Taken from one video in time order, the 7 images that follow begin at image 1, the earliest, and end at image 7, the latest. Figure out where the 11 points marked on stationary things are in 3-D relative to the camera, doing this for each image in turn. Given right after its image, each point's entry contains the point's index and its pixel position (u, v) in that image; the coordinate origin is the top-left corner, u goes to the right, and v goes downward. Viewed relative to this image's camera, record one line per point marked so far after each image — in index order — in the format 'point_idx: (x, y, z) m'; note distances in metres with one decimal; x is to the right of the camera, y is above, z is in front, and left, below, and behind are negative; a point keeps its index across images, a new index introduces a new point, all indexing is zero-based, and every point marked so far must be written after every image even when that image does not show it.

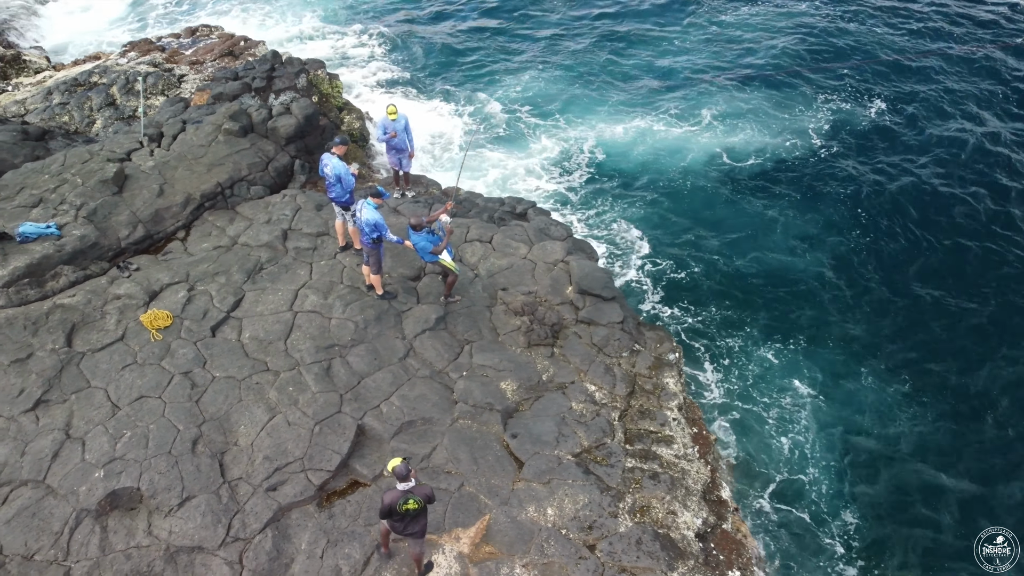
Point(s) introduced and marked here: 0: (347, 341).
0: (-3.2, -1.0, +12.2) m
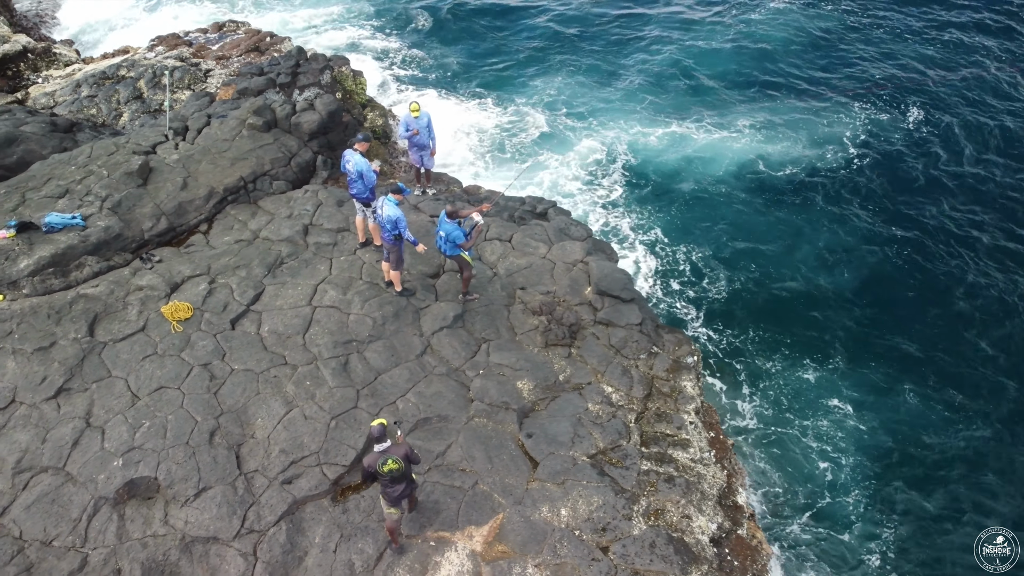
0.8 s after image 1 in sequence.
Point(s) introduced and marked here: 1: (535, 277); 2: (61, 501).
0: (-2.9, -1.0, +12.2) m
1: (+0.5, +0.2, +14.1) m
2: (-7.0, -3.3, +9.6) m
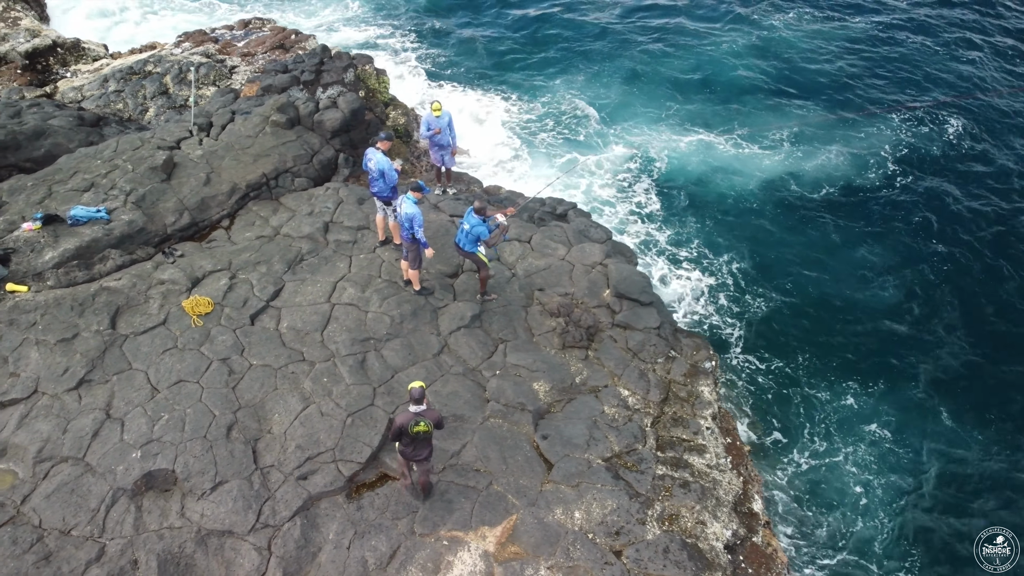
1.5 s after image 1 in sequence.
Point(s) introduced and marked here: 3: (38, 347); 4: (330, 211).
0: (-2.6, -0.9, +12.3) m
1: (+0.9, +0.2, +14.1) m
2: (-6.8, -3.2, +9.7) m
3: (-8.5, -1.1, +11.0) m
4: (-4.3, +1.8, +14.4) m
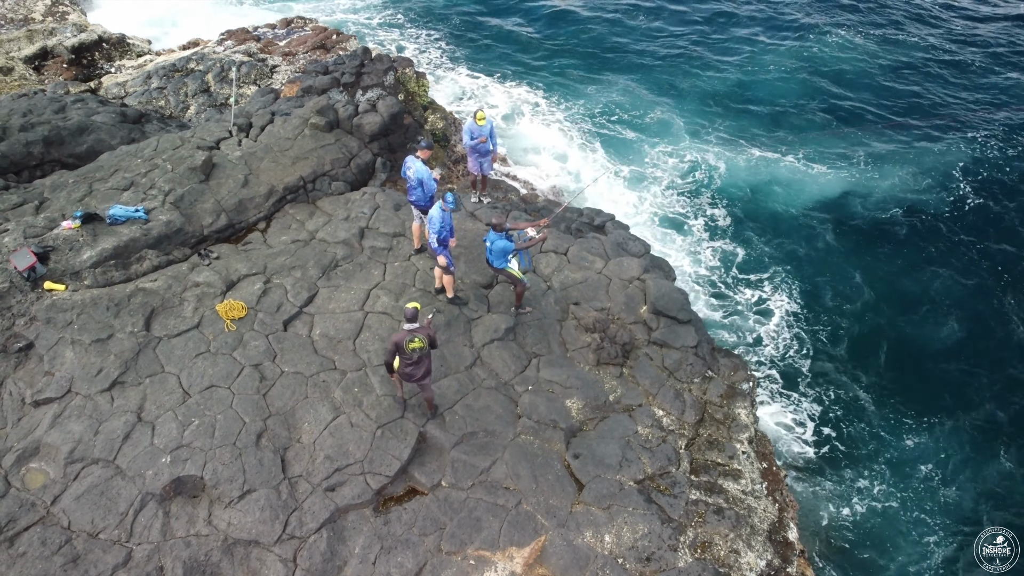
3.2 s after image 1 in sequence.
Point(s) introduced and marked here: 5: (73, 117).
0: (-1.9, -1.1, +12.1) m
1: (+1.7, -0.1, +13.8) m
2: (-6.3, -3.2, +9.7) m
3: (-7.8, -1.0, +11.1) m
4: (-3.4, +1.7, +14.3) m
5: (-12.0, +4.7, +17.0) m
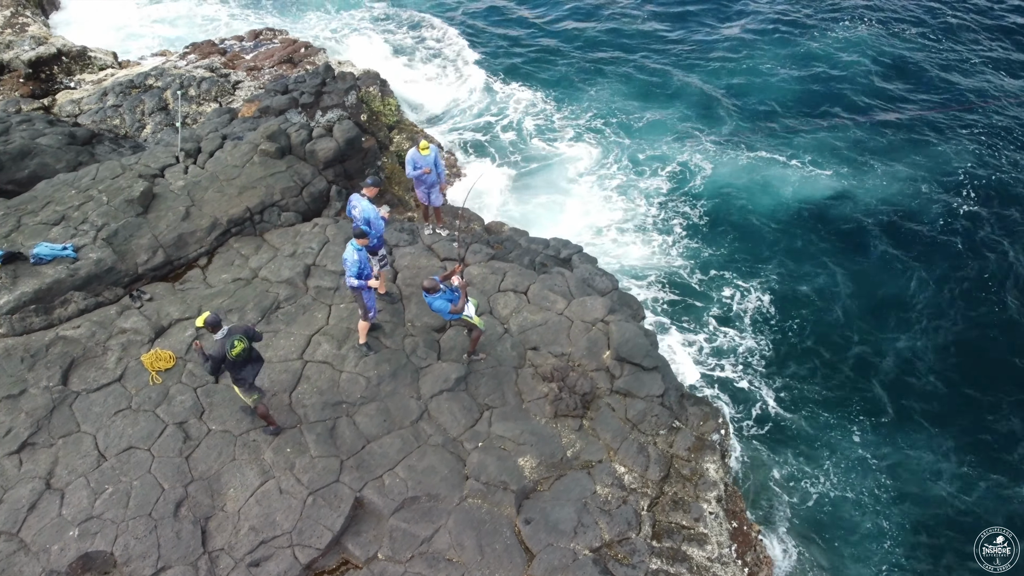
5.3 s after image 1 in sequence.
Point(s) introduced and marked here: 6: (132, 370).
0: (-2.8, -2.0, +11.2) m
1: (+0.8, -1.0, +12.9) m
2: (-7.2, -4.1, +8.8) m
3: (-8.8, -1.9, +10.2) m
4: (-4.3, +0.8, +13.4) m
5: (-12.9, +3.9, +16.1) m
6: (-6.7, -1.4, +11.0) m
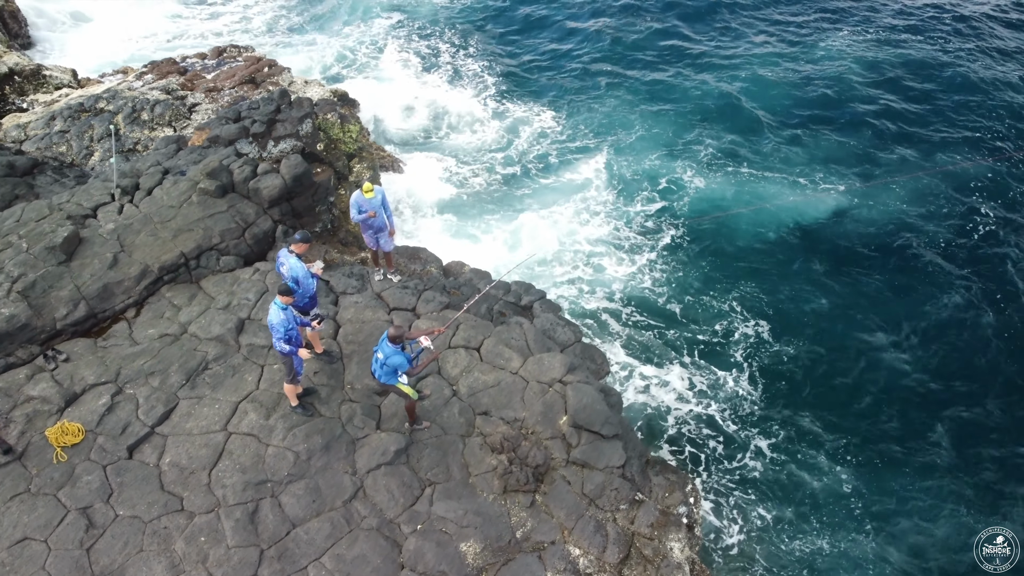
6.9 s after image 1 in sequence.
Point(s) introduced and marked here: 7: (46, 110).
0: (-3.7, -3.1, +10.2) m
1: (-0.1, -2.0, +11.9) m
2: (-8.1, -5.2, +7.9) m
3: (-9.7, -3.0, +9.2) m
4: (-5.3, -0.3, +12.4) m
5: (-13.9, +2.8, +15.1) m
6: (-7.7, -2.5, +10.0) m
7: (-14.8, +5.6, +19.6) m
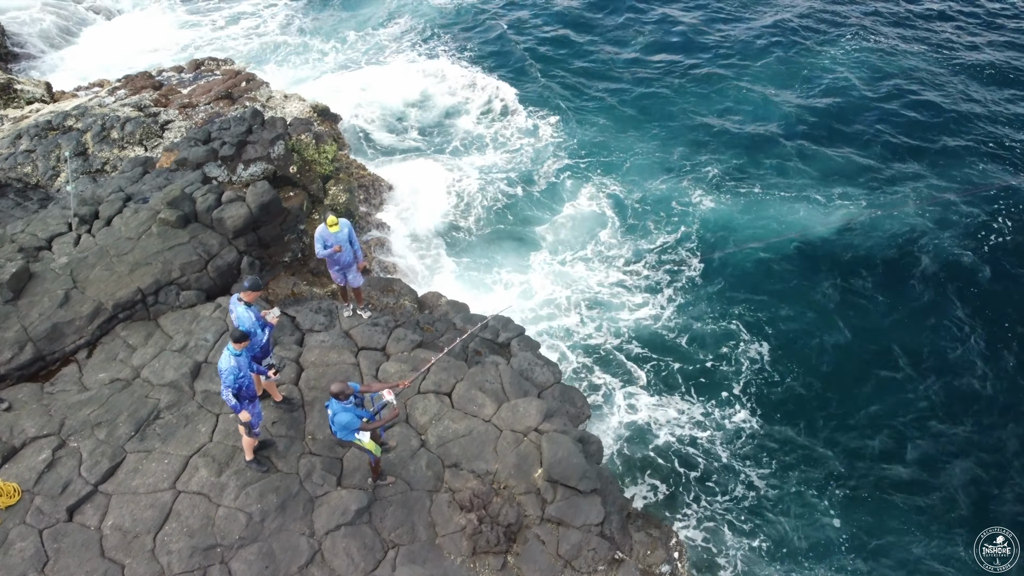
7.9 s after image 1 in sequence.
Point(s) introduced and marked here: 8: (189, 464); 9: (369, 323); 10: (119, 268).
0: (-4.2, -3.8, +9.5) m
1: (-0.6, -2.8, +11.2) m
2: (-8.6, -5.9, +7.2) m
3: (-10.2, -3.7, +8.5) m
4: (-5.7, -1.0, +11.7) m
5: (-14.3, +2.1, +14.4) m
6: (-8.2, -3.3, +9.3) m
7: (-15.2, +4.9, +18.9) m
8: (-5.2, -2.8, +10.1) m
9: (-2.9, -0.7, +12.7) m
10: (-7.9, +0.4, +12.5) m
